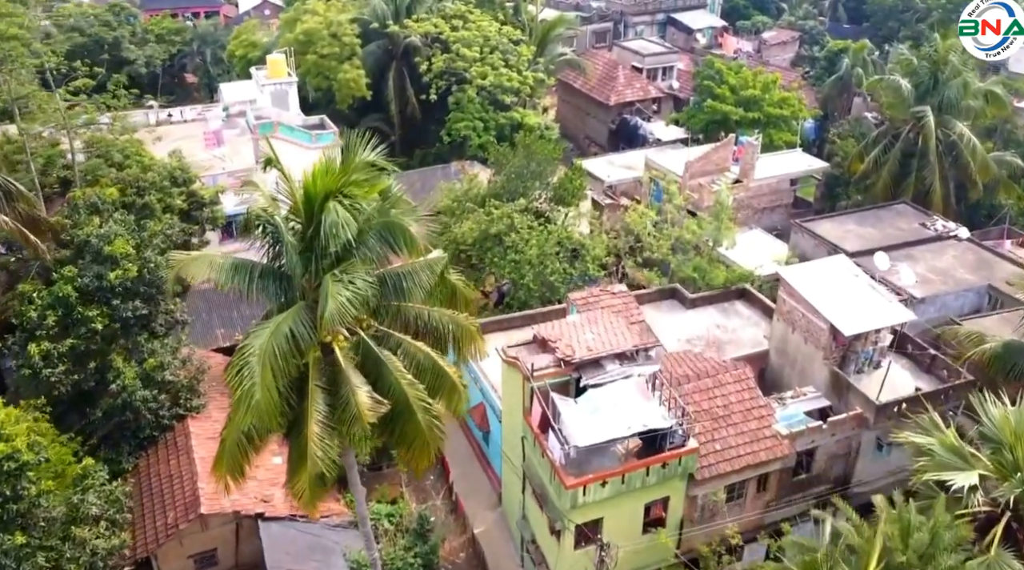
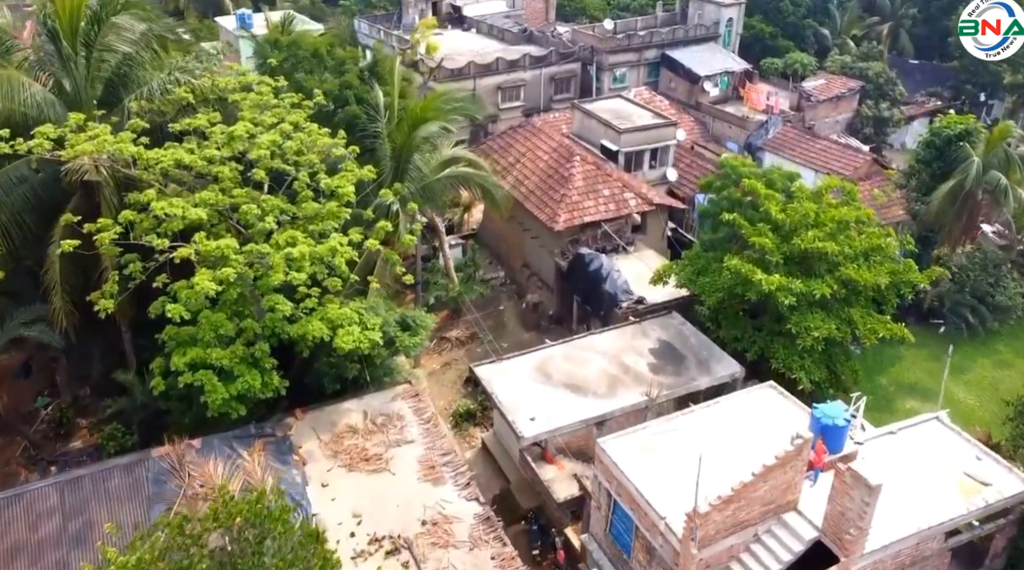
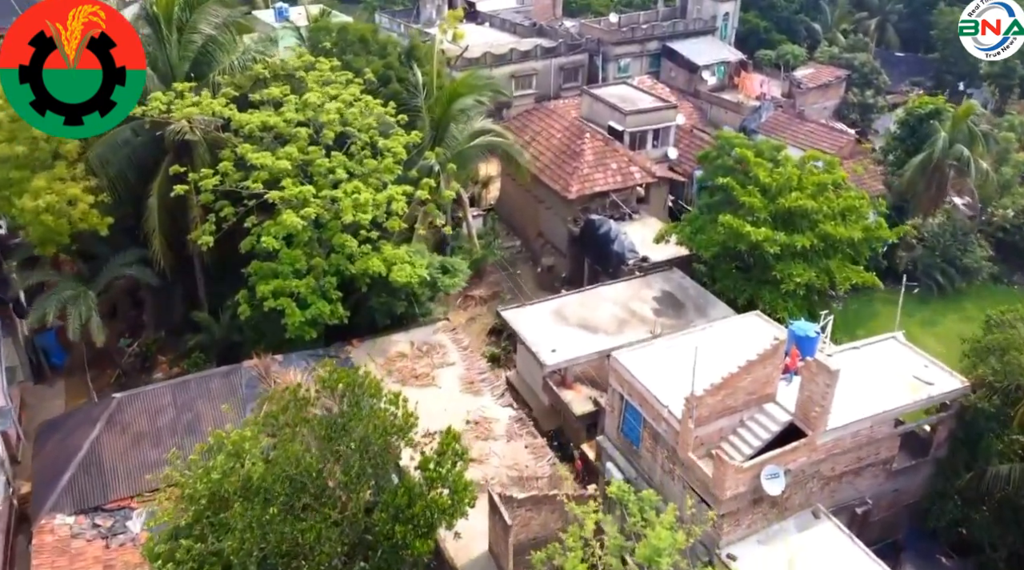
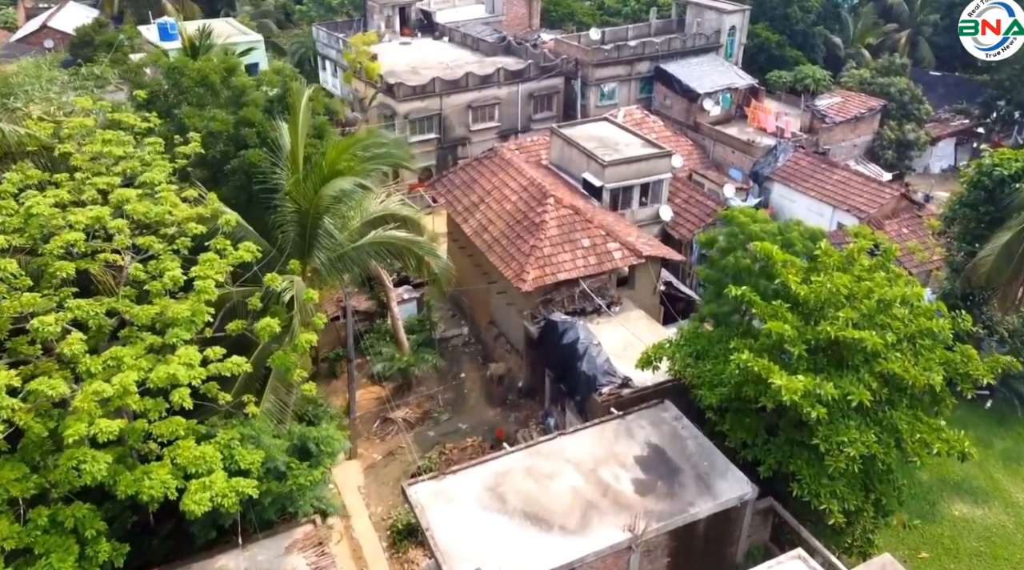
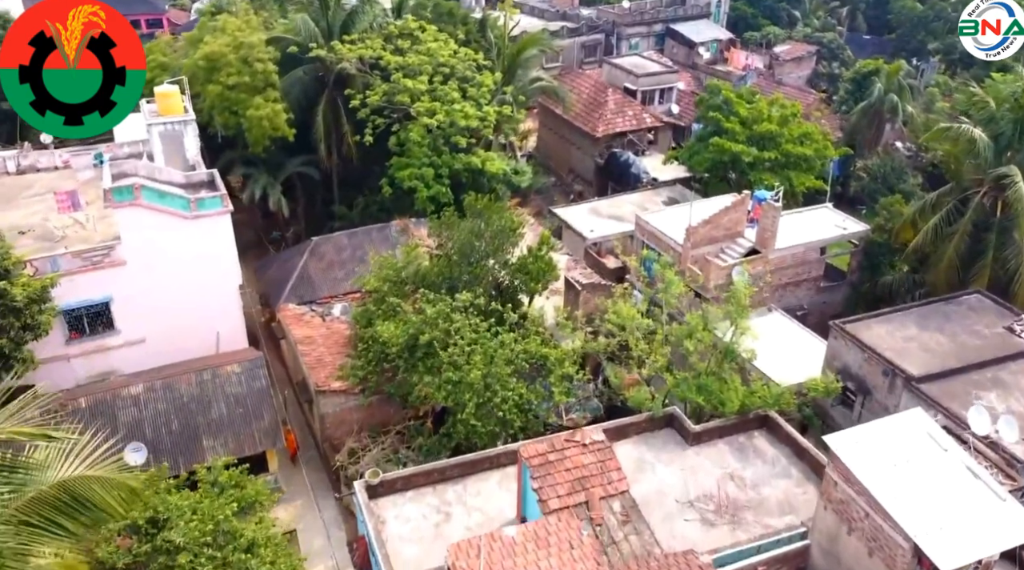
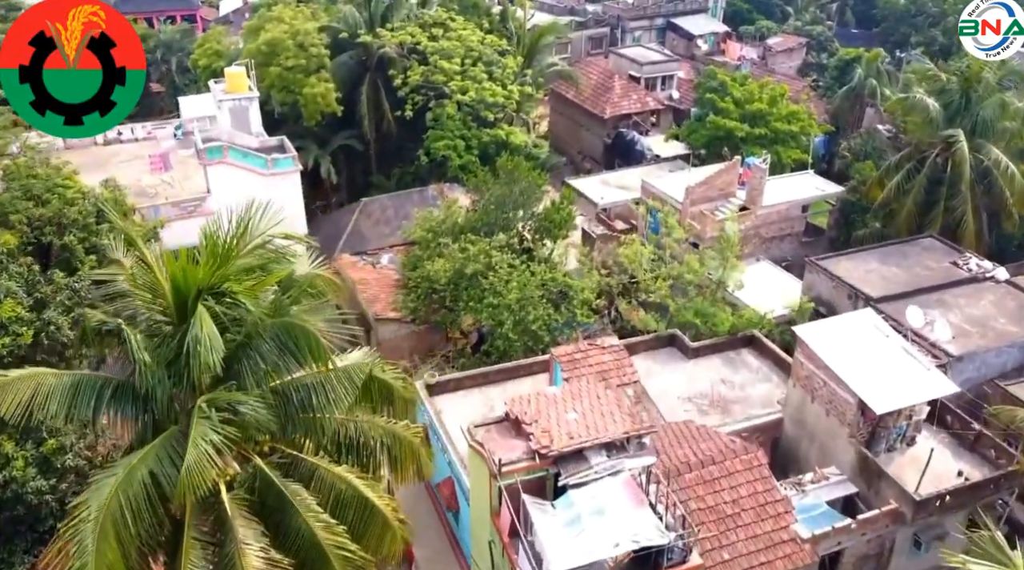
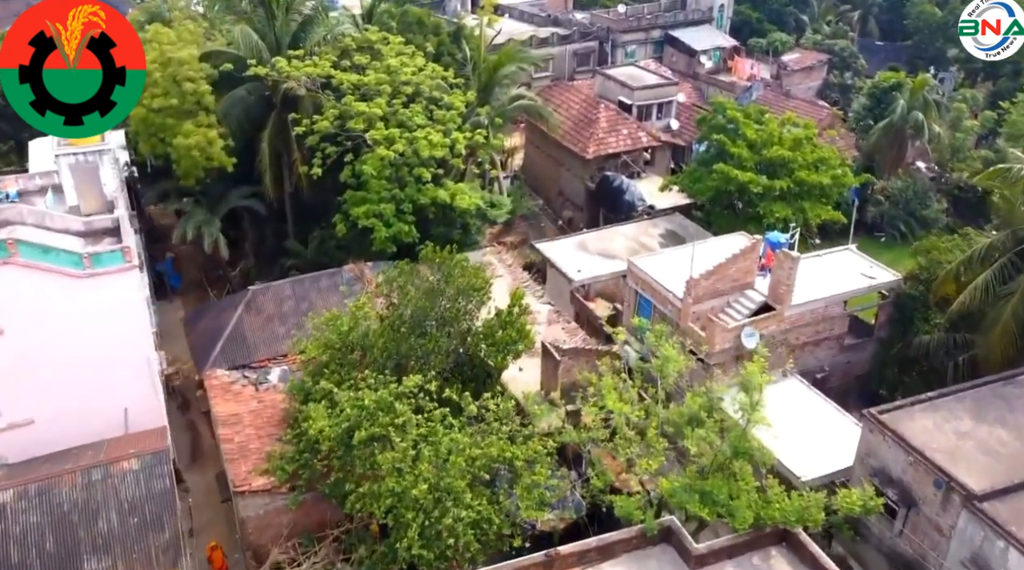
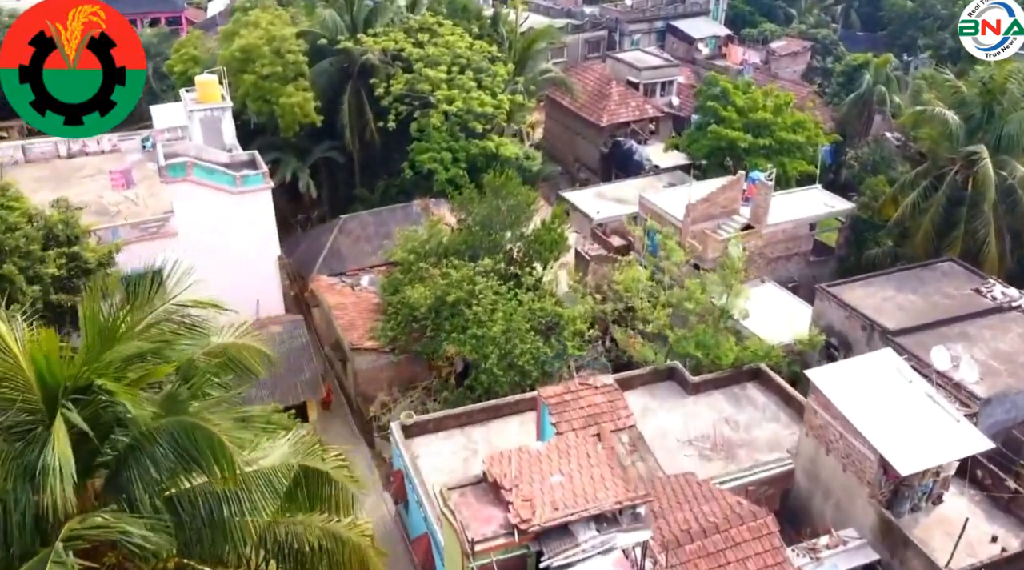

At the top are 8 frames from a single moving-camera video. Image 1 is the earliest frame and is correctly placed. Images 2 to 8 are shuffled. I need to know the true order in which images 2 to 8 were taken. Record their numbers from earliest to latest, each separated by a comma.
6, 8, 5, 7, 3, 2, 4
